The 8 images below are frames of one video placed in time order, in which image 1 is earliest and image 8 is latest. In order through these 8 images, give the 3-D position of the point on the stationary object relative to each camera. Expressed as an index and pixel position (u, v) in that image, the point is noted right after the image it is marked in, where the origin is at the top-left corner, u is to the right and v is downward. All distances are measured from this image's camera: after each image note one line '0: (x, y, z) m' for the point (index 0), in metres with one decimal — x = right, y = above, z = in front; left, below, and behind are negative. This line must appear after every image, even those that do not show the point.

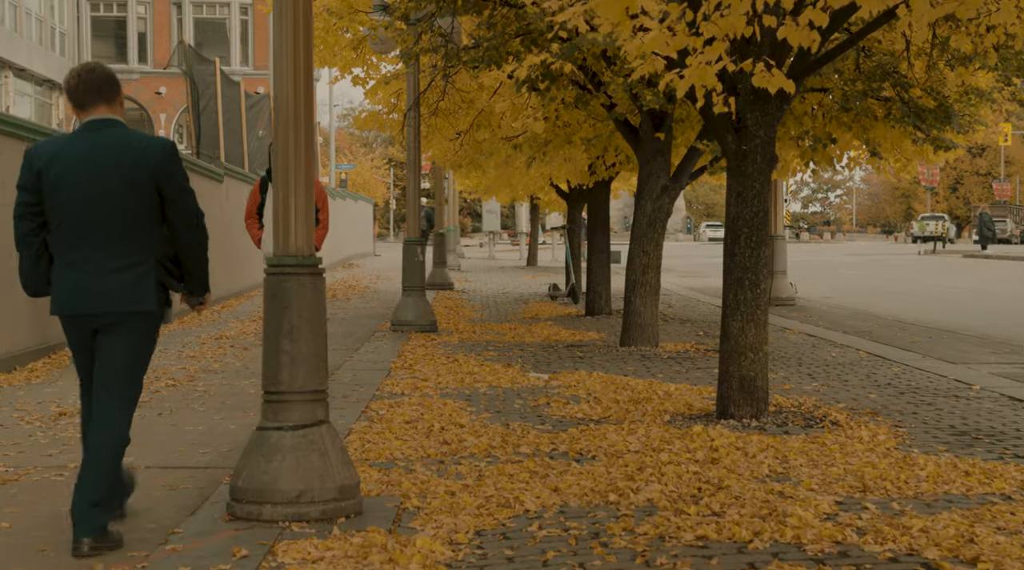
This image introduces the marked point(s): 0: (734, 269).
0: (+1.4, +0.1, +7.7) m
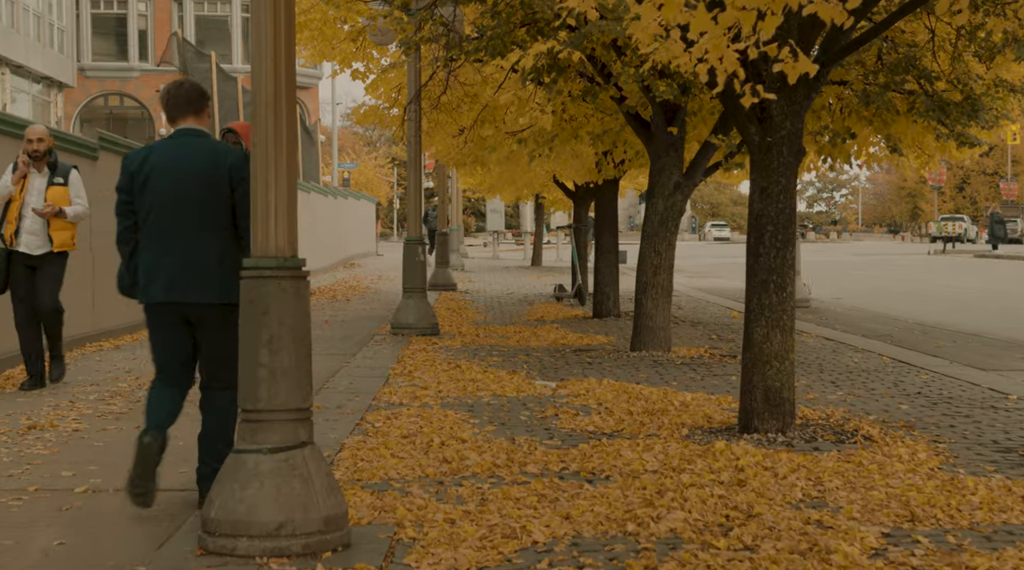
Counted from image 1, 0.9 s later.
0: (+1.5, +0.1, +7.1) m
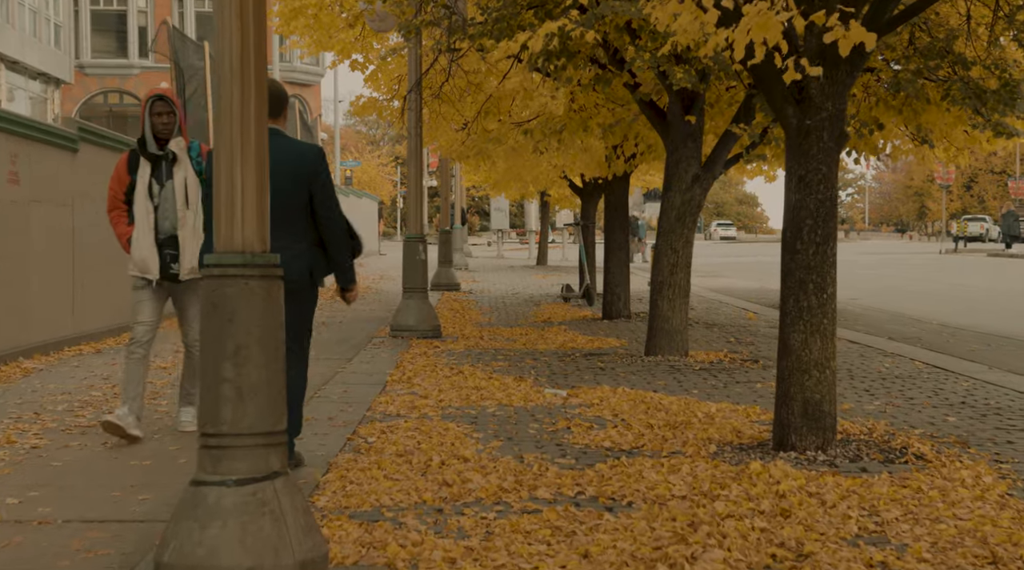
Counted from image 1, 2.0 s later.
0: (+1.5, +0.1, +6.3) m
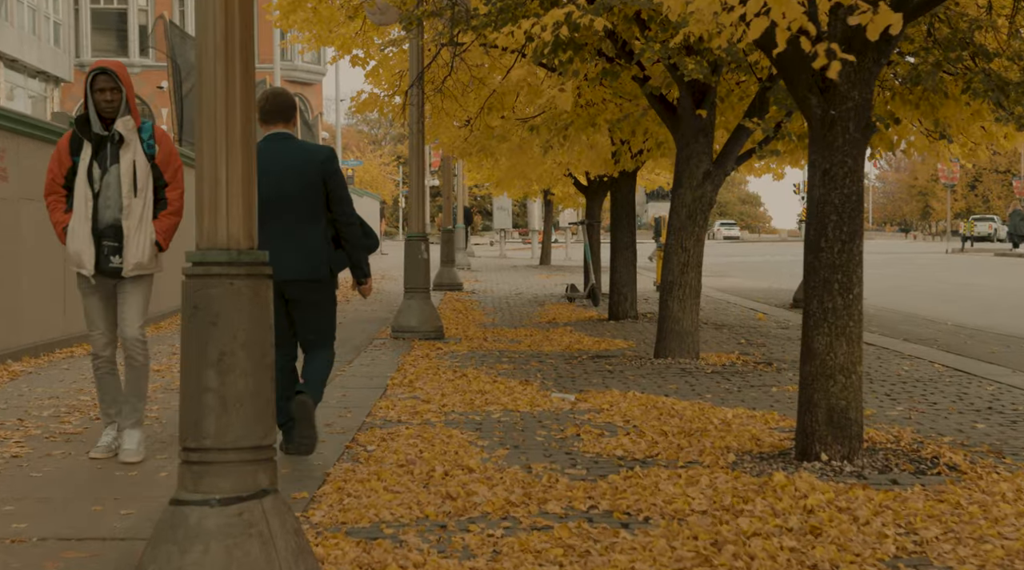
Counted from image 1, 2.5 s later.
0: (+1.5, +0.1, +6.0) m
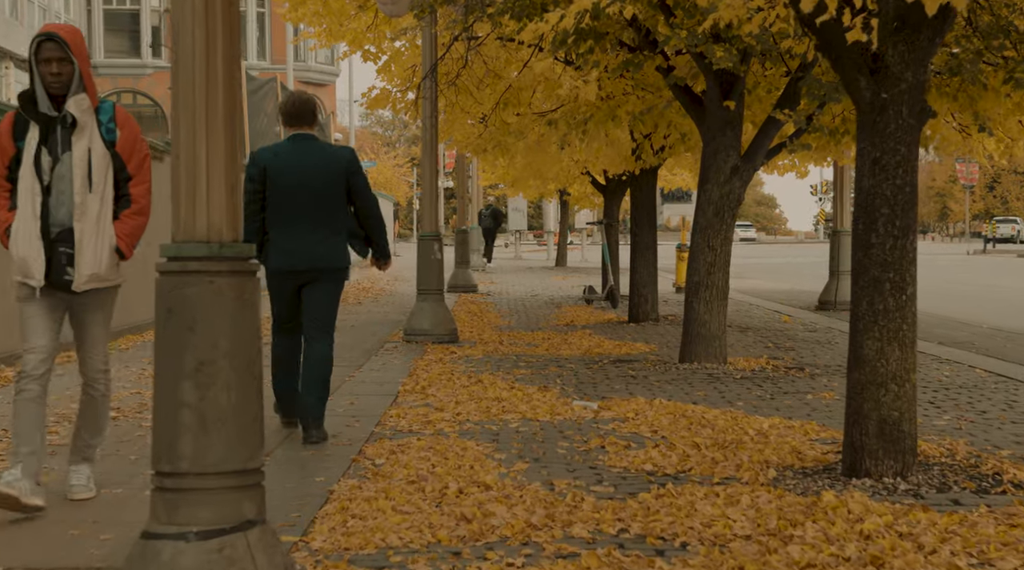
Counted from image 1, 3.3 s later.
0: (+1.6, +0.1, +5.5) m
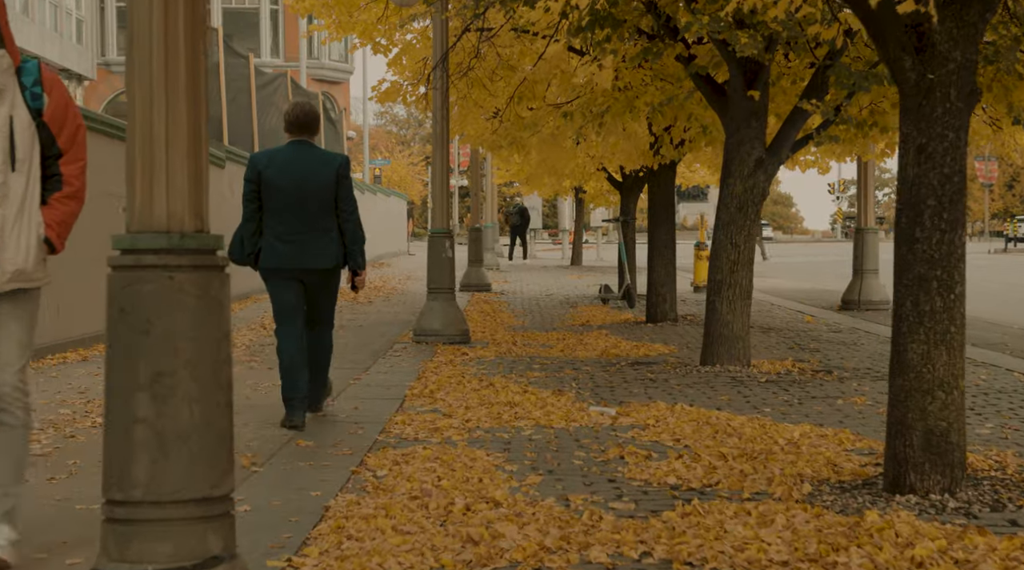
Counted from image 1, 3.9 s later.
0: (+1.7, +0.1, +5.0) m
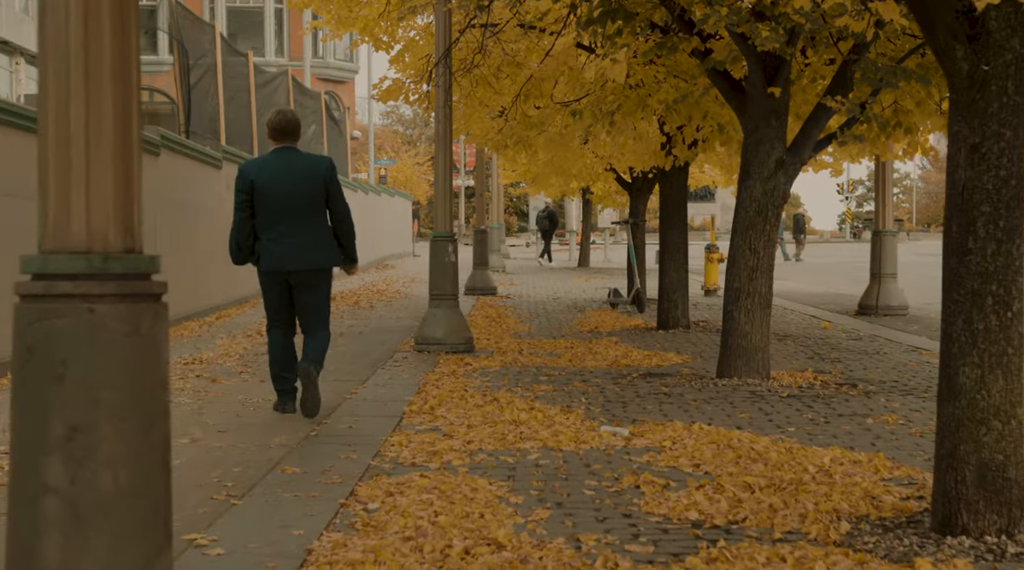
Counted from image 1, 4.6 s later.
0: (+1.7, 0.0, +4.5) m
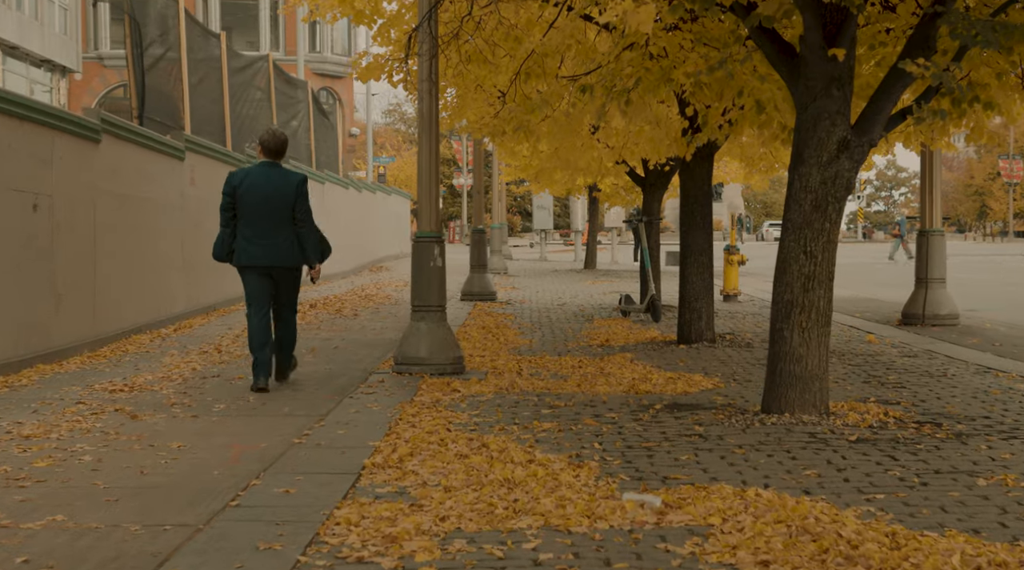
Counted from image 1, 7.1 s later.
0: (+1.6, 0.0, +2.6) m
